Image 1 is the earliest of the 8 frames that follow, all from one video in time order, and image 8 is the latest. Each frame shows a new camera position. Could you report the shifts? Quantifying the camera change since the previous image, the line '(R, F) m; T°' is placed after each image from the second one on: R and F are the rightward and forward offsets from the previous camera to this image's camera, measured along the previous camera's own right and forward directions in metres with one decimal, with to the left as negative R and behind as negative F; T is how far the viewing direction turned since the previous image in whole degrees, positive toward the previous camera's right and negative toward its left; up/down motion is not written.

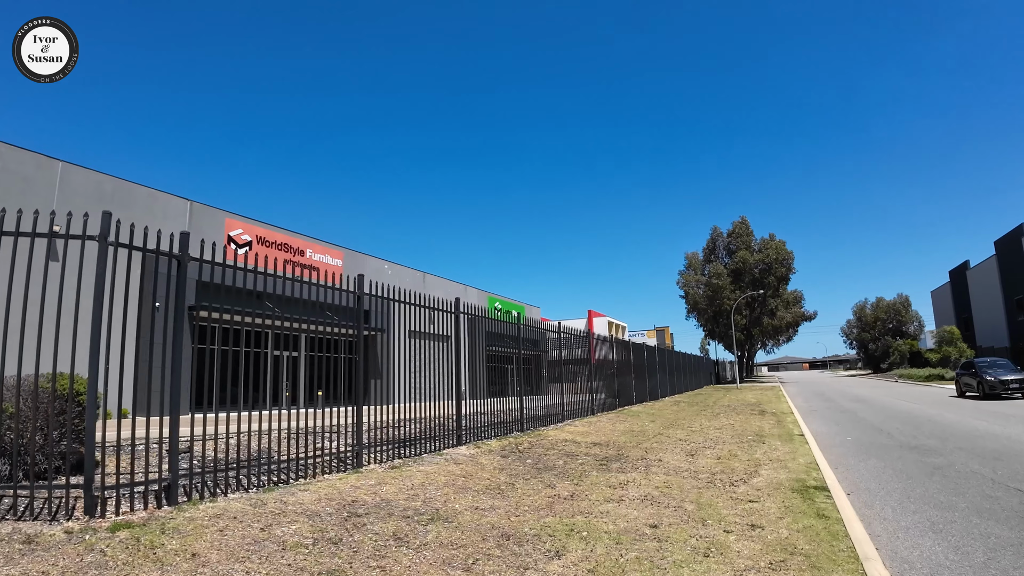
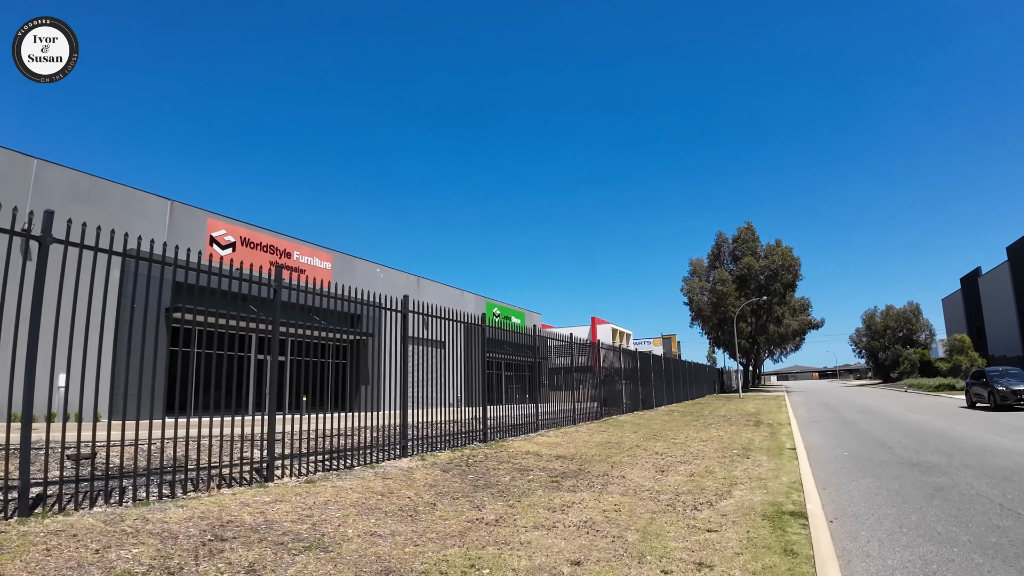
(+0.6, +0.7) m; -1°
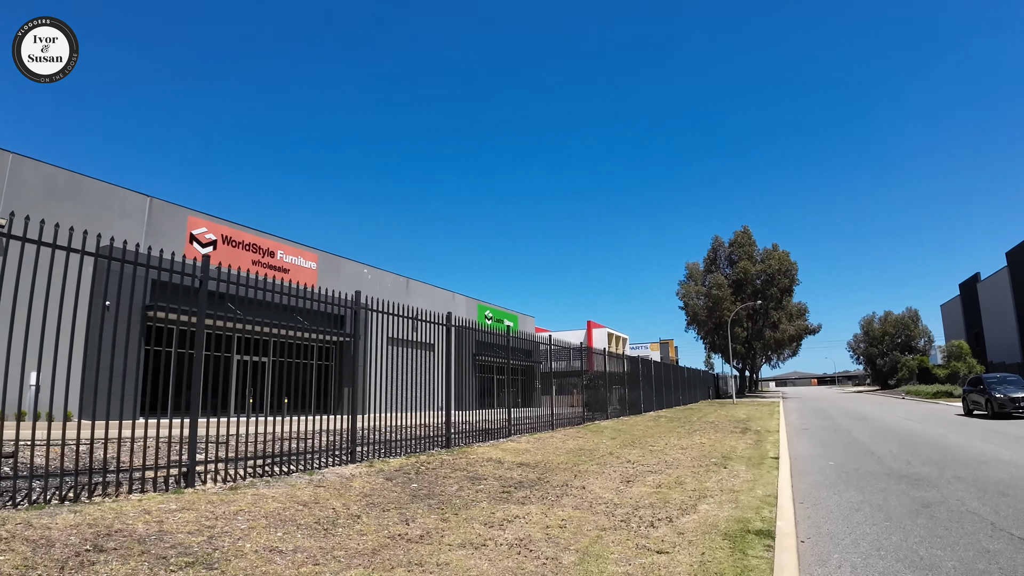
(+0.4, +0.5) m; 0°
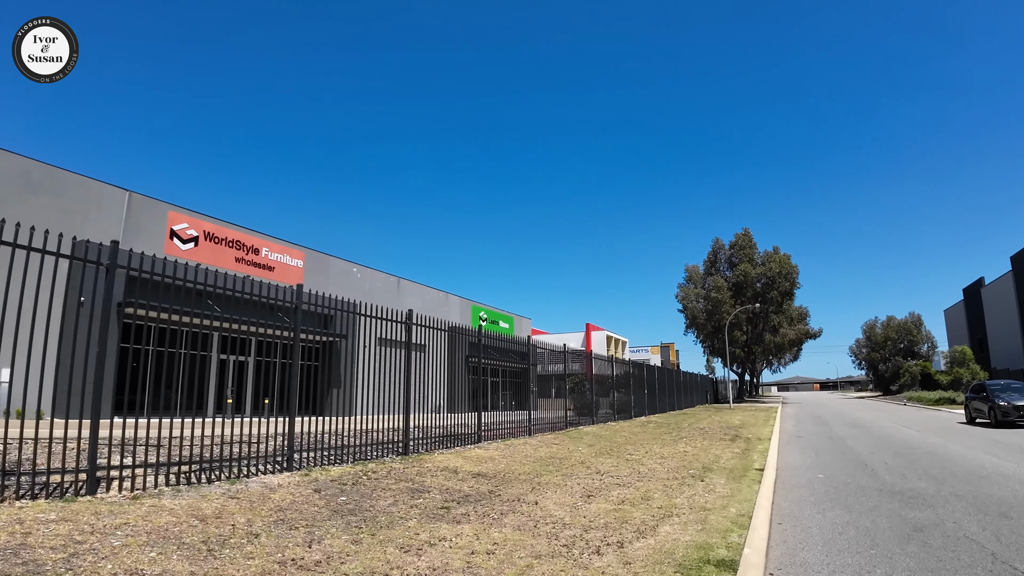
(+0.5, +0.5) m; 0°
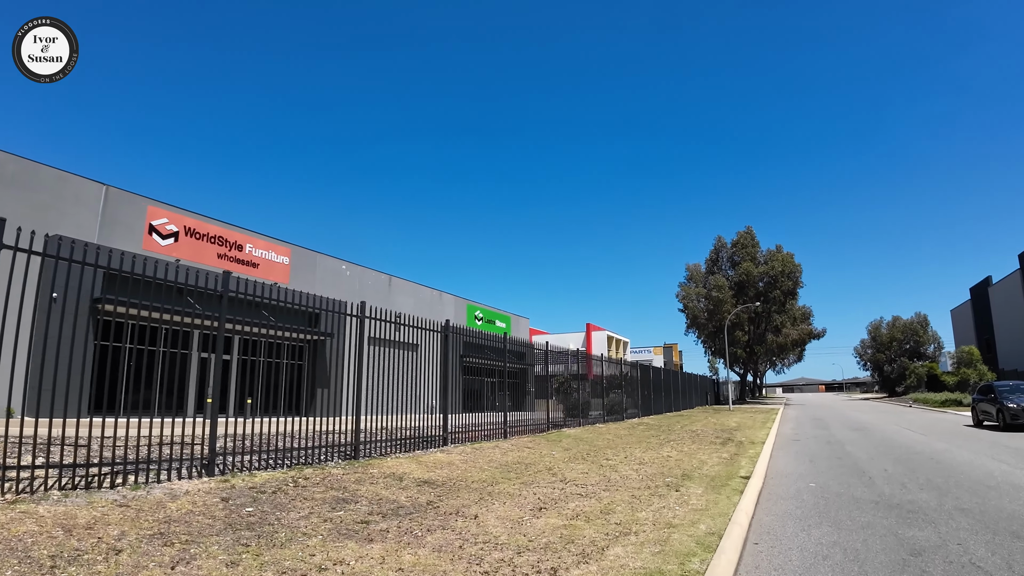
(+0.5, +0.6) m; -1°
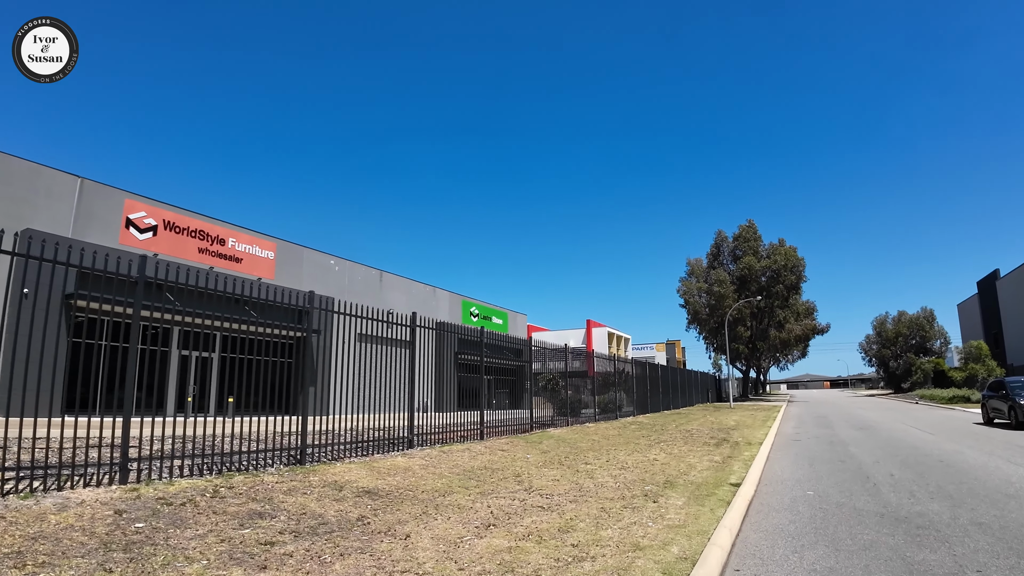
(+0.4, +0.6) m; 0°
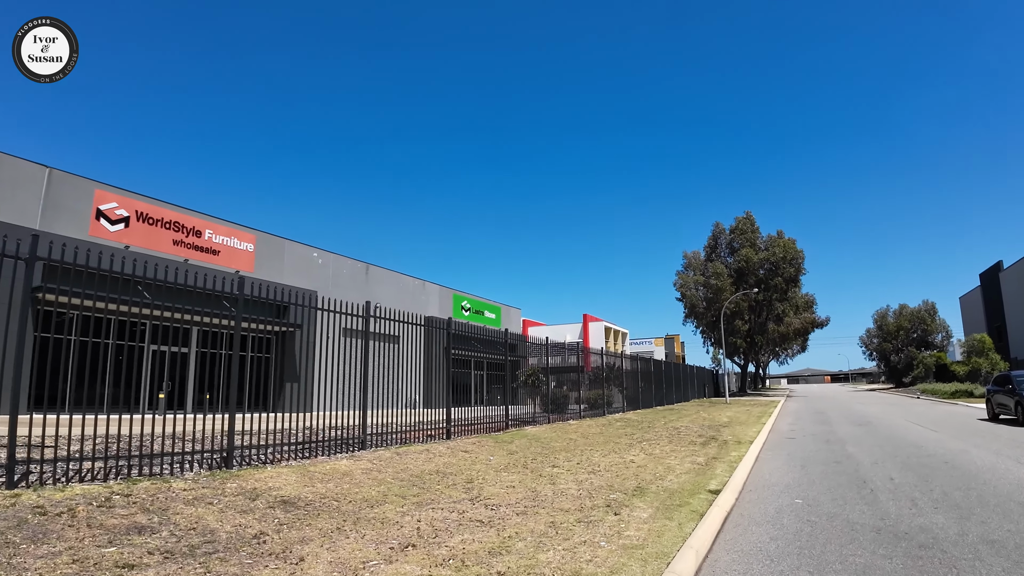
(+0.4, +0.7) m; 0°
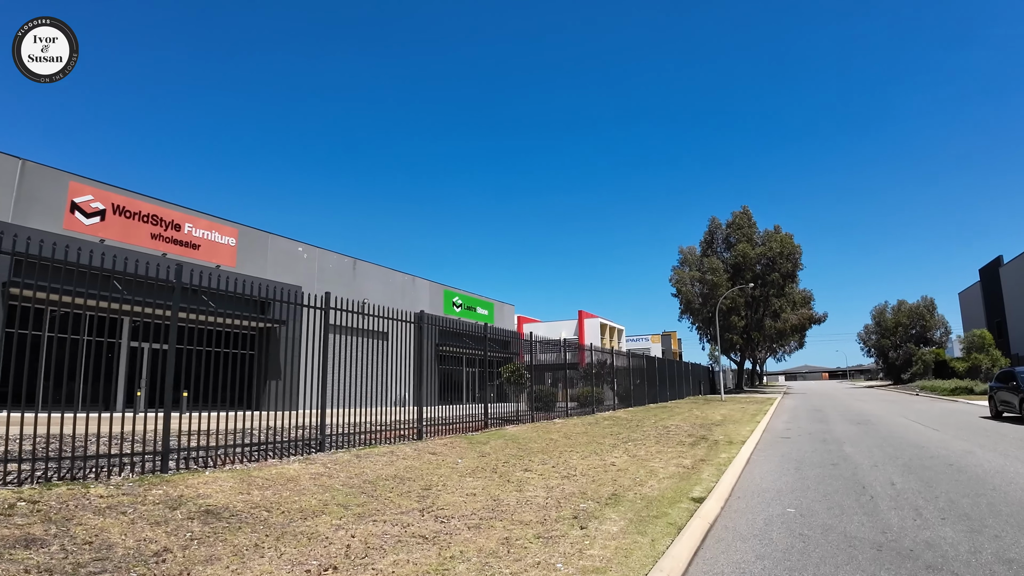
(+0.3, +0.5) m; 0°
